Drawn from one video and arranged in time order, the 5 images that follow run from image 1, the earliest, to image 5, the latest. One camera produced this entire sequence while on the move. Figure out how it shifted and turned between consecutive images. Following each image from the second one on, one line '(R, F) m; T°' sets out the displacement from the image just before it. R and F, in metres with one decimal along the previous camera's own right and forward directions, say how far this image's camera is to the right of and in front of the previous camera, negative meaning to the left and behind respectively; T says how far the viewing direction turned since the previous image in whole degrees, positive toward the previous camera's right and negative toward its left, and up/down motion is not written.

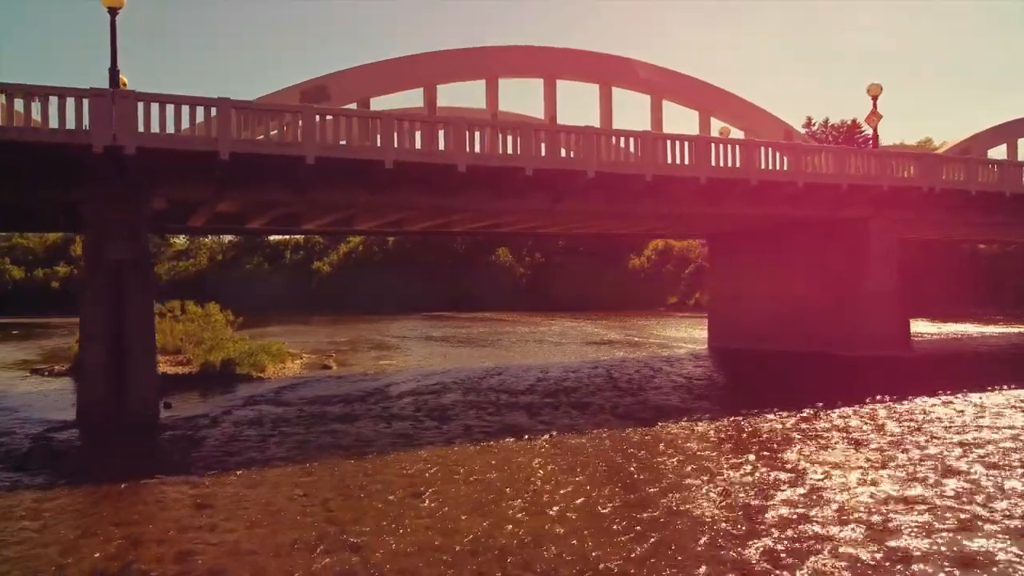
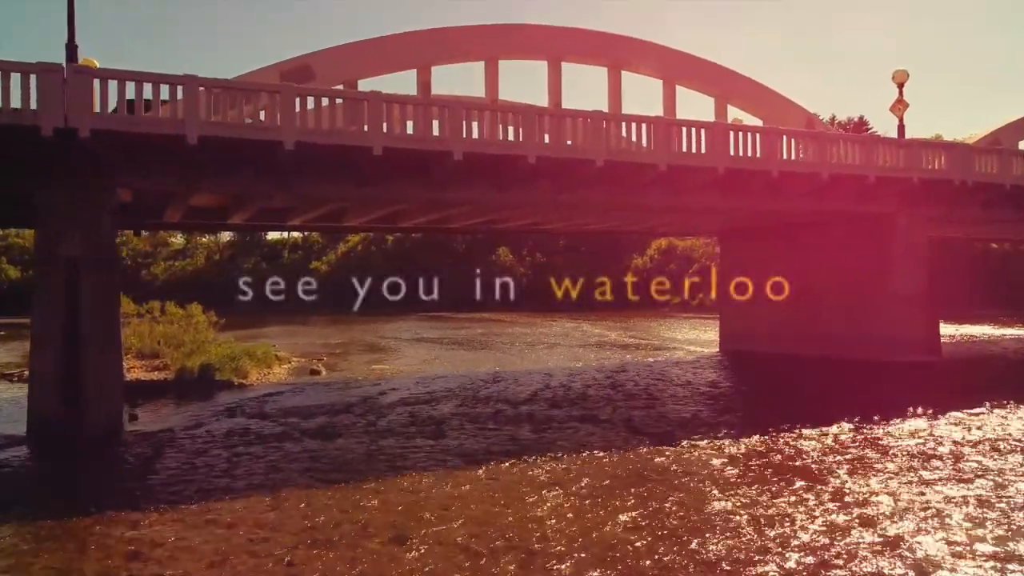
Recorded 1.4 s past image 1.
(0.0, +1.6) m; 0°
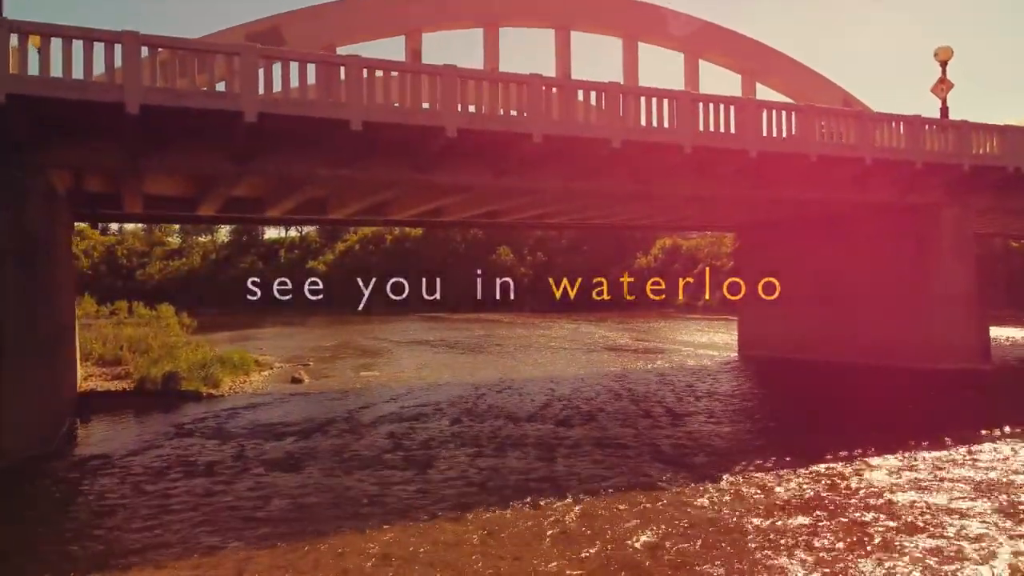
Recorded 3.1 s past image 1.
(0.0, +2.3) m; 0°
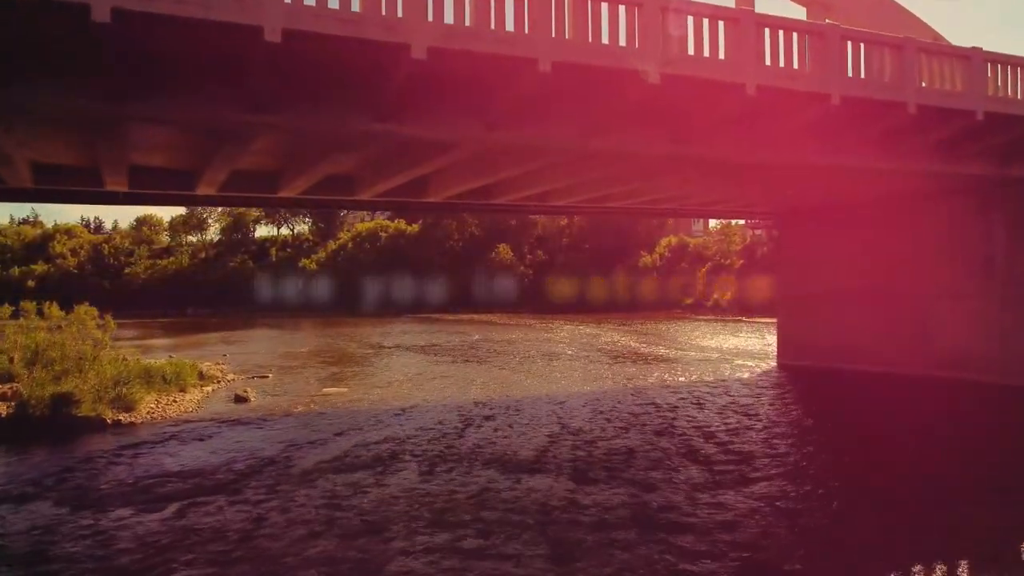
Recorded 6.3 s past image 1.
(0.0, +4.4) m; 0°
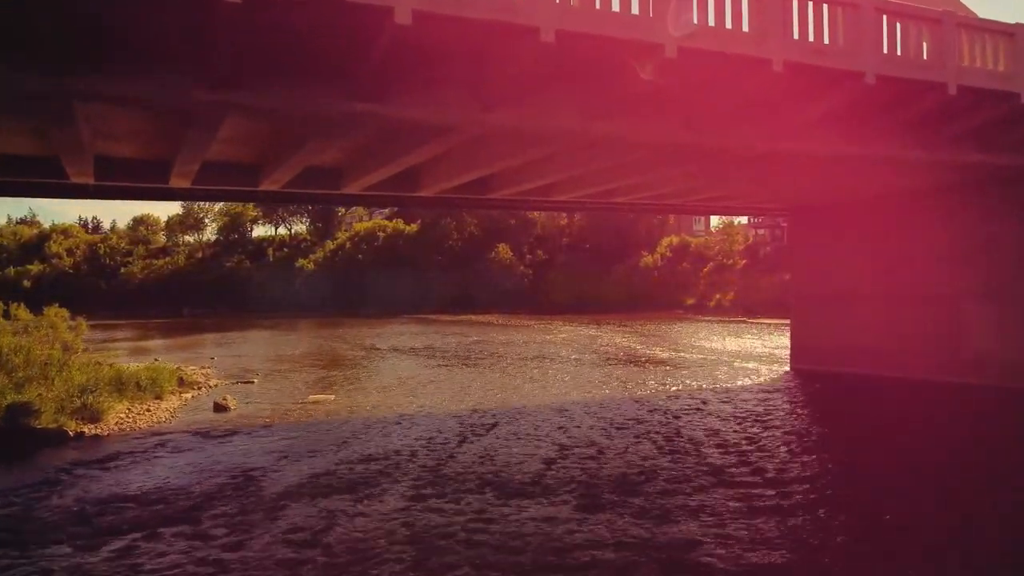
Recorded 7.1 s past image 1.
(0.0, +1.2) m; 0°
